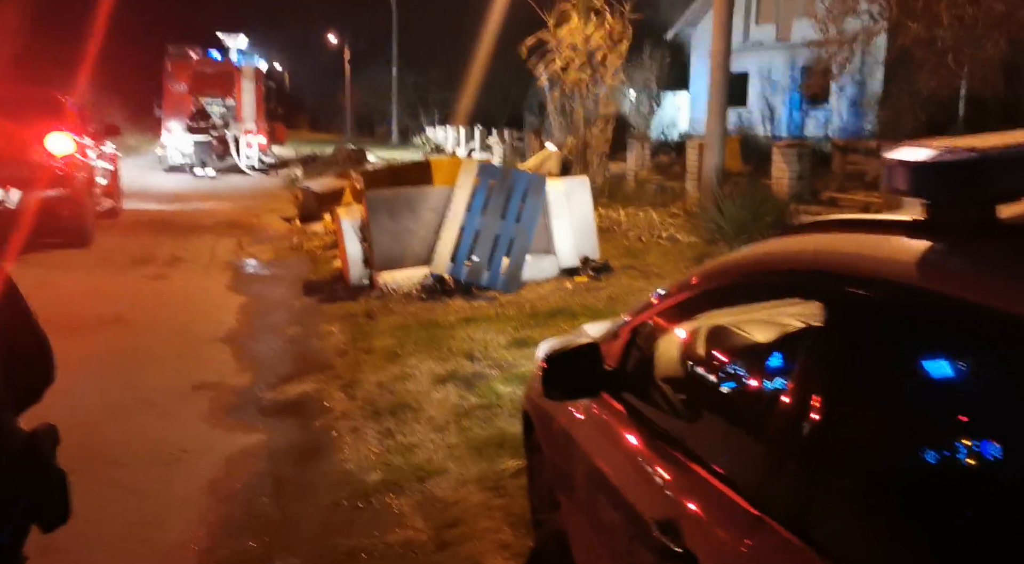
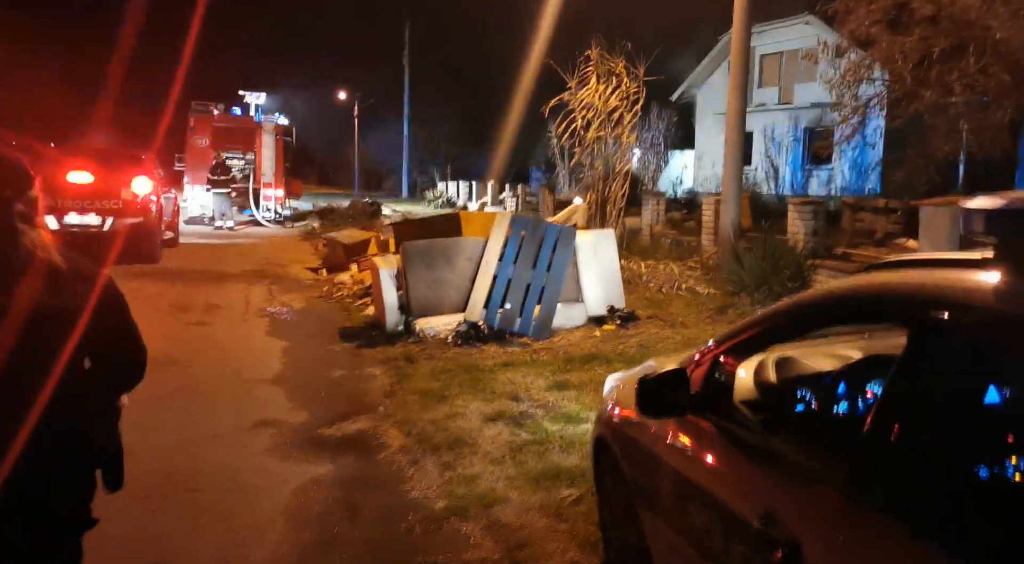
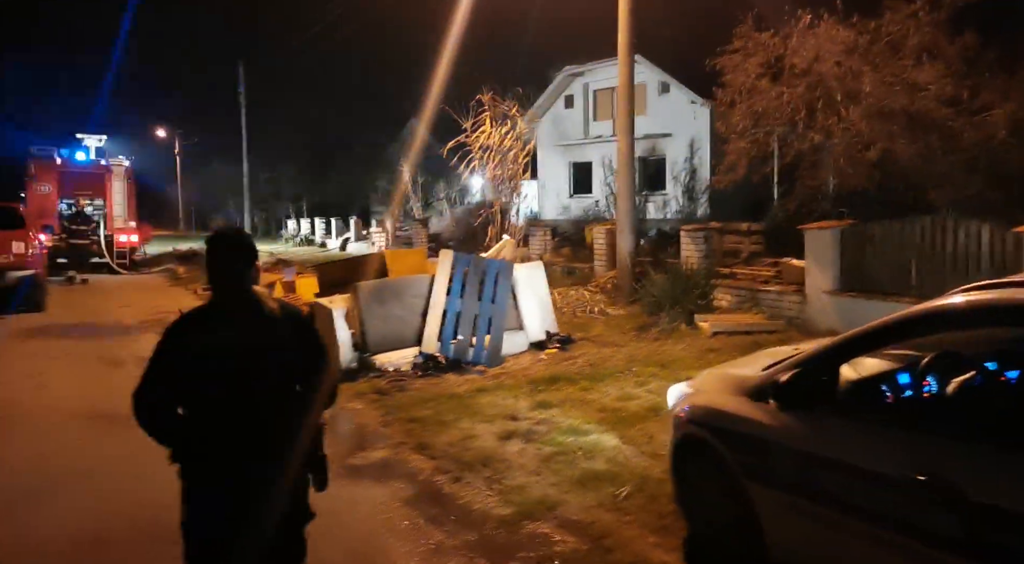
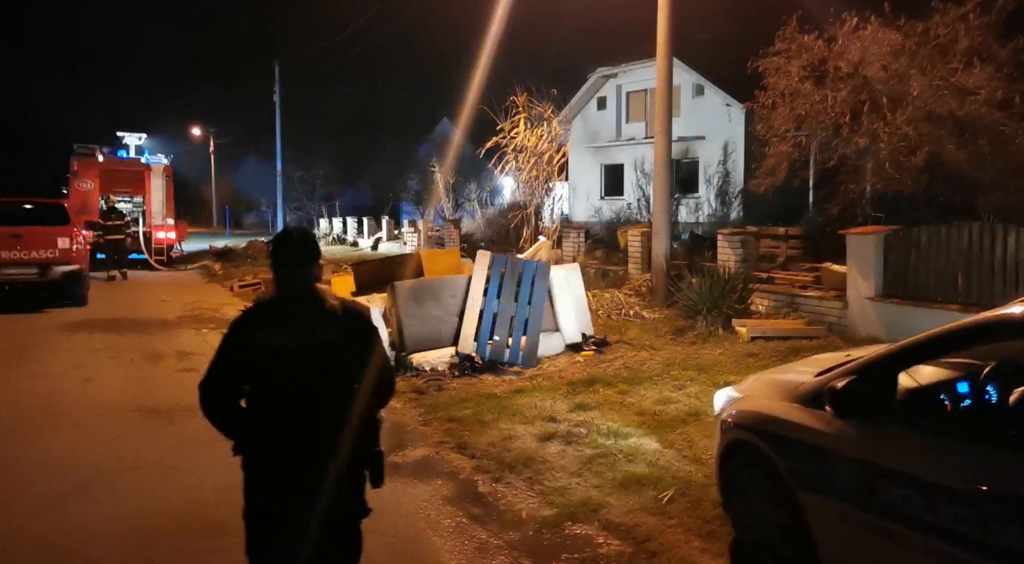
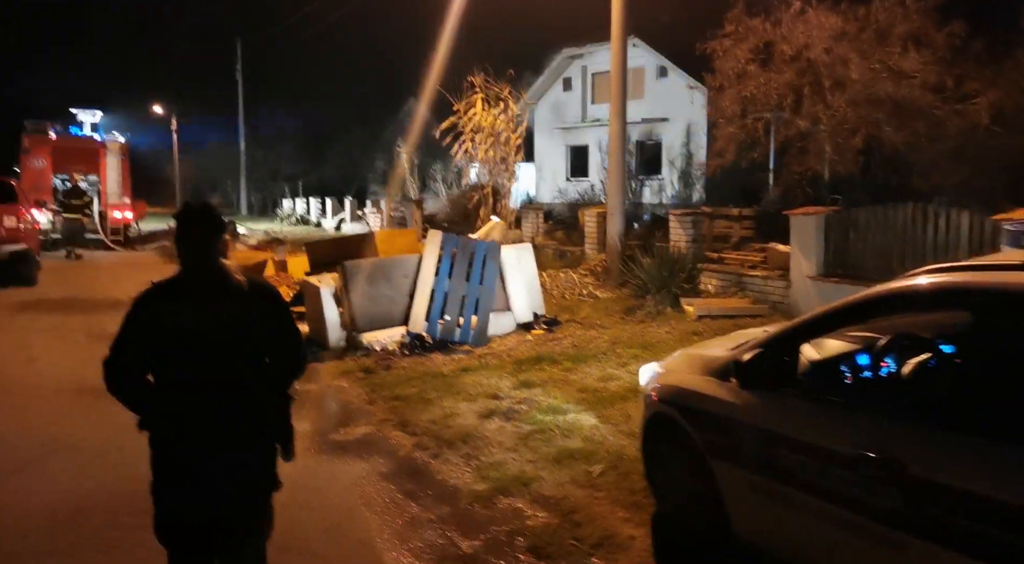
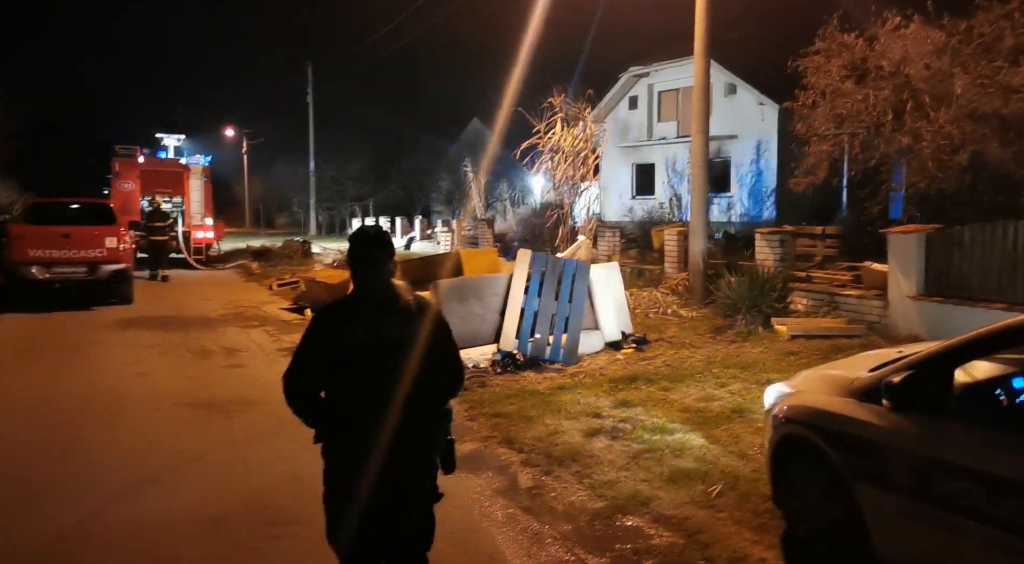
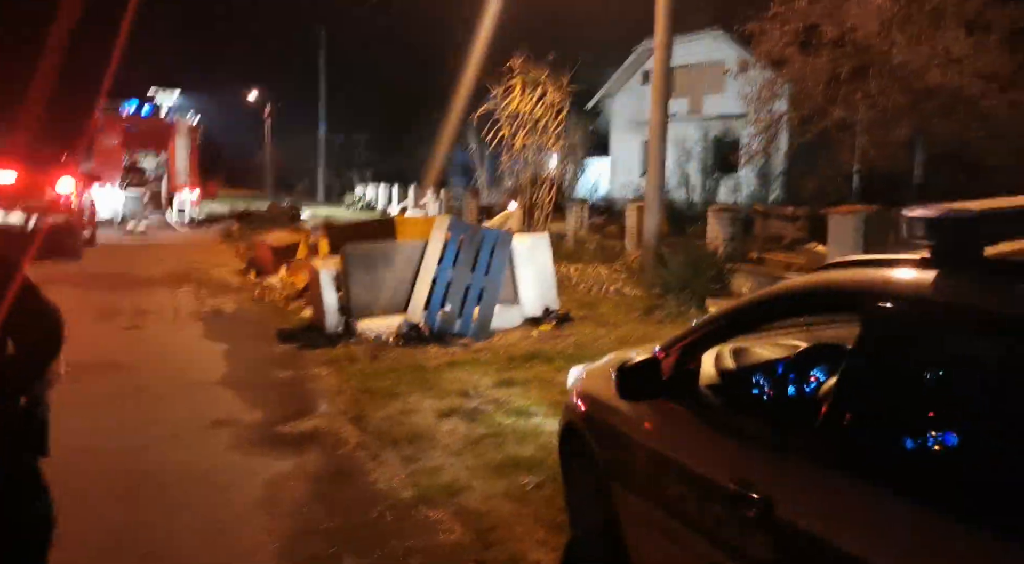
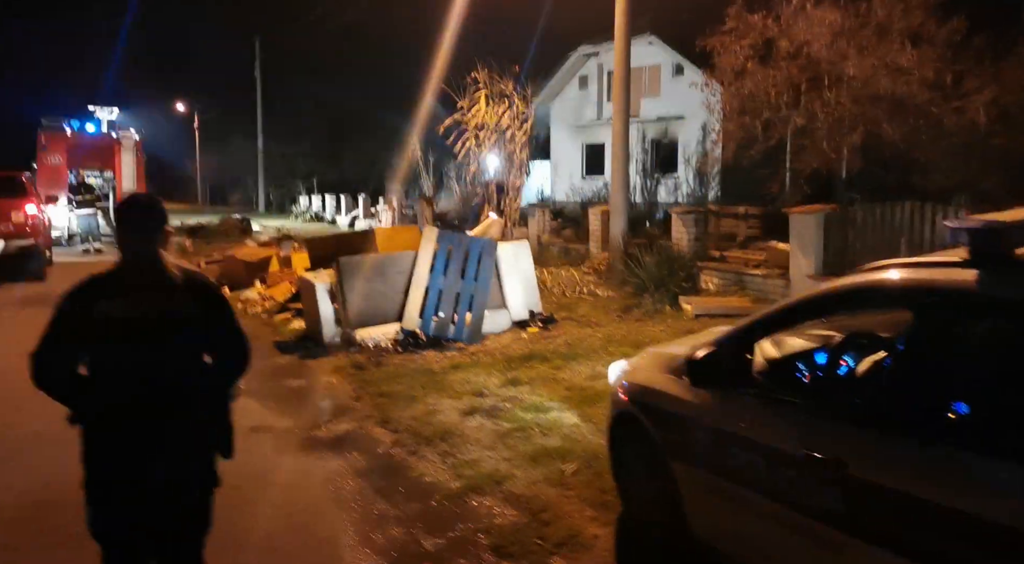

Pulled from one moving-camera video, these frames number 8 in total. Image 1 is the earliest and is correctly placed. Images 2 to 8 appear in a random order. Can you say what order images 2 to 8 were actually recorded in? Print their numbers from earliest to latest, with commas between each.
2, 7, 8, 5, 3, 4, 6
